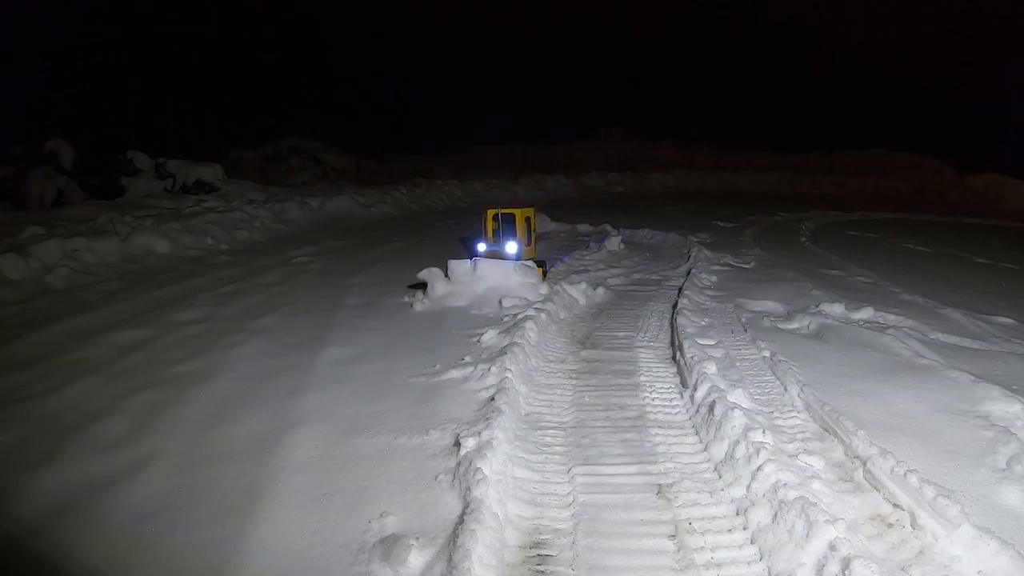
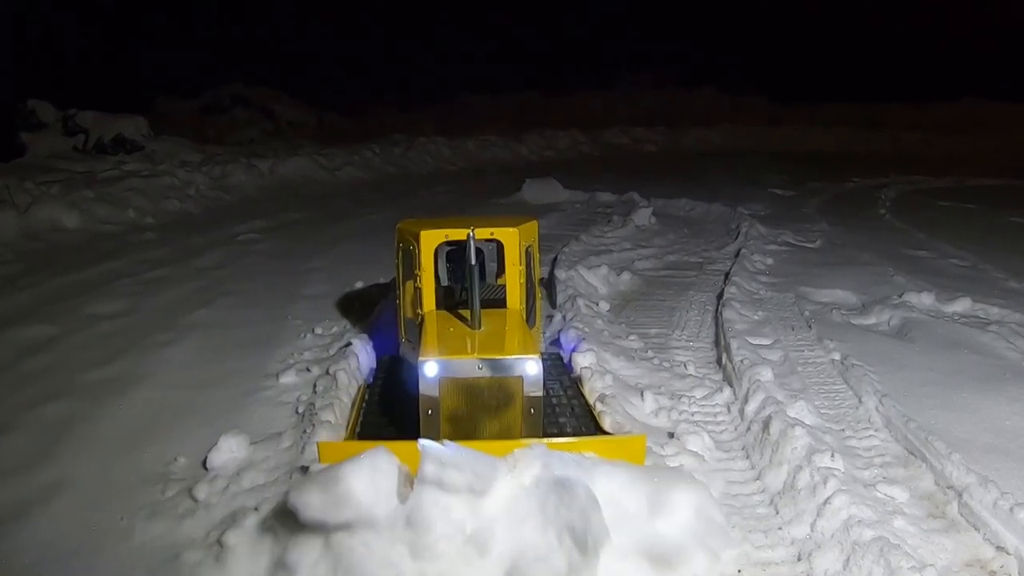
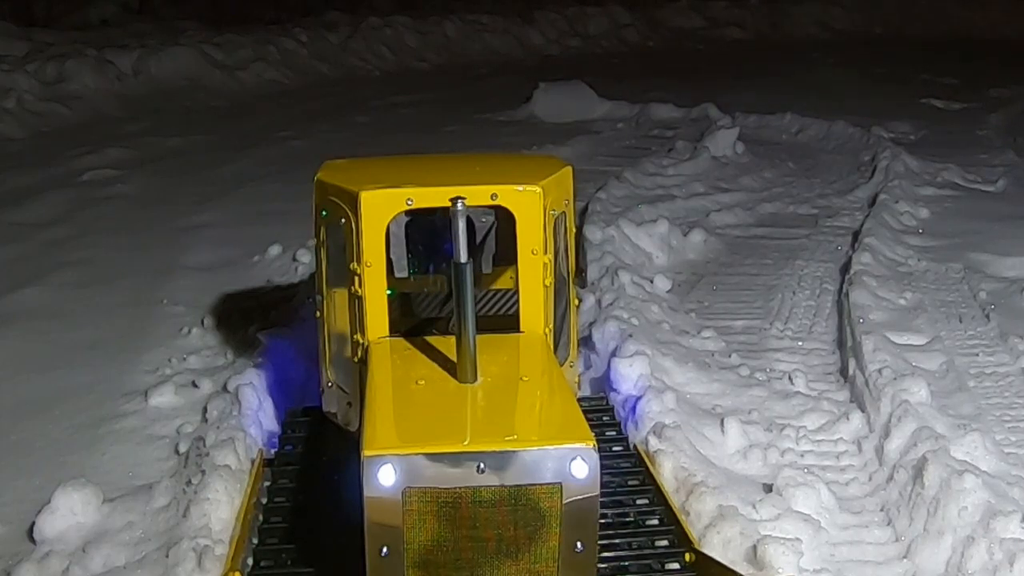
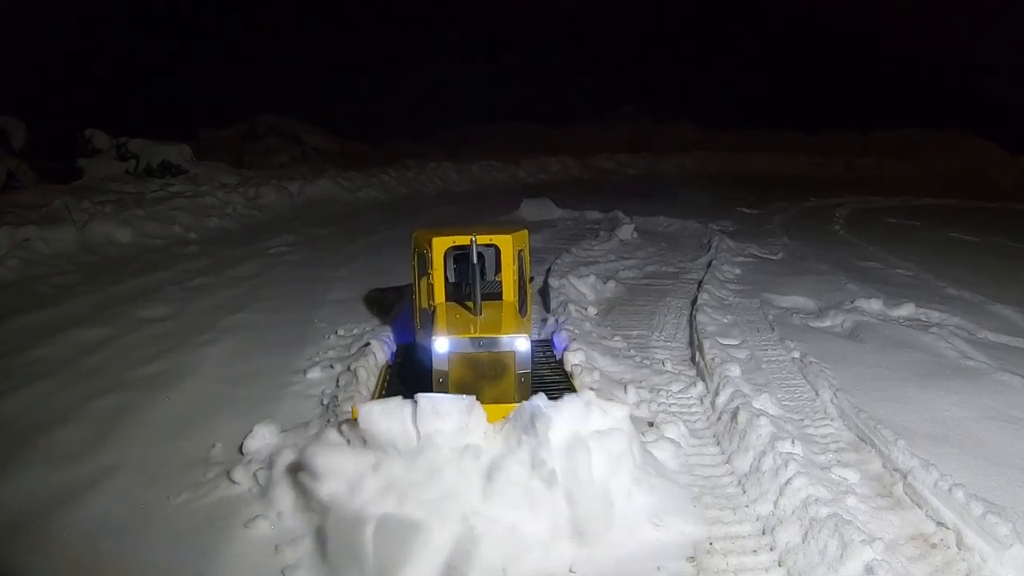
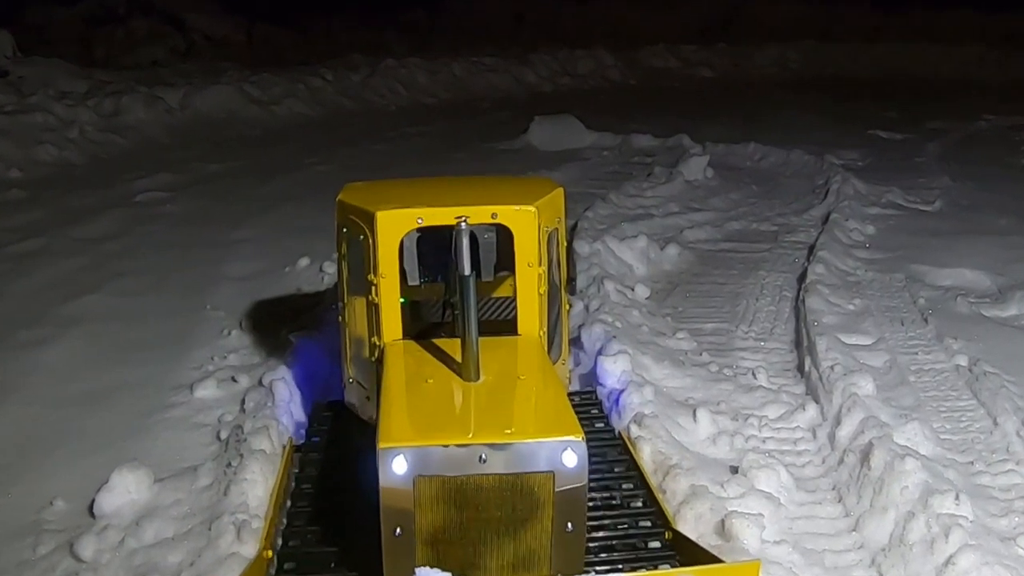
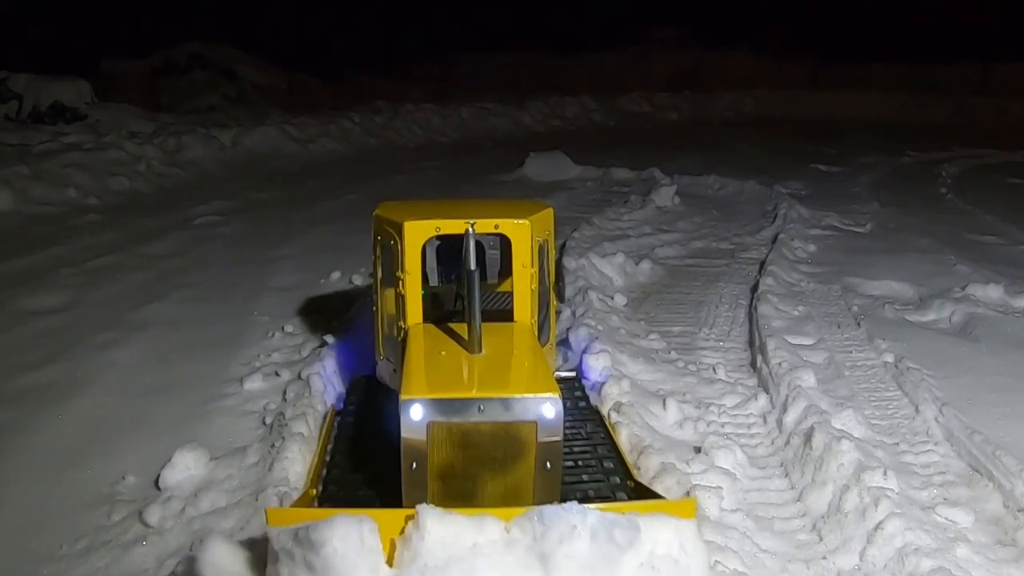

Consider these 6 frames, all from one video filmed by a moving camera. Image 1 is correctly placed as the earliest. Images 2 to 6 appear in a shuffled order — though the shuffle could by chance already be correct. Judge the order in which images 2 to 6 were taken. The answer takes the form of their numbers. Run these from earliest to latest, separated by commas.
4, 2, 6, 5, 3
